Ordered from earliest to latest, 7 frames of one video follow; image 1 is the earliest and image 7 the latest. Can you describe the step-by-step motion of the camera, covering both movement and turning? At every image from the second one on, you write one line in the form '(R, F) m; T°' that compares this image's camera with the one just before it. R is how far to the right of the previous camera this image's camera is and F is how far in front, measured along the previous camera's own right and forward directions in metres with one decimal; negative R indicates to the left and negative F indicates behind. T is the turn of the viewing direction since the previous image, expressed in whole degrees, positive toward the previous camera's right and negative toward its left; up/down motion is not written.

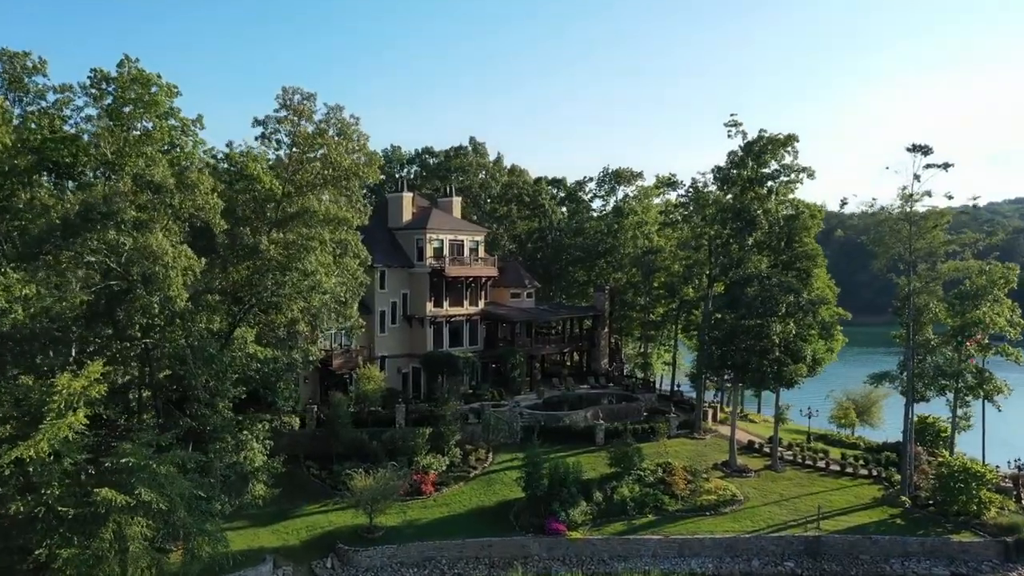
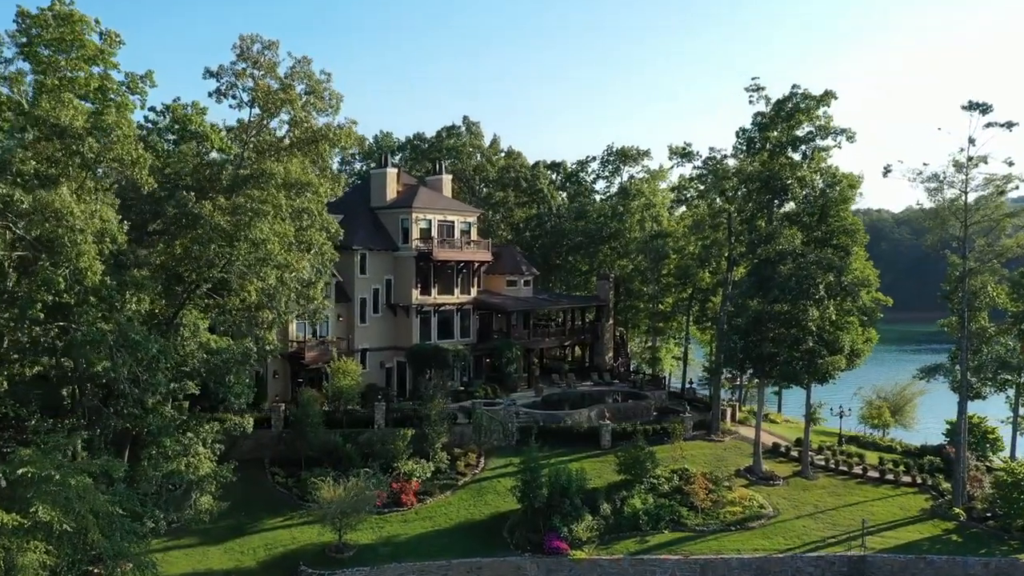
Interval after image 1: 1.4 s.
(+0.2, +4.4) m; 0°
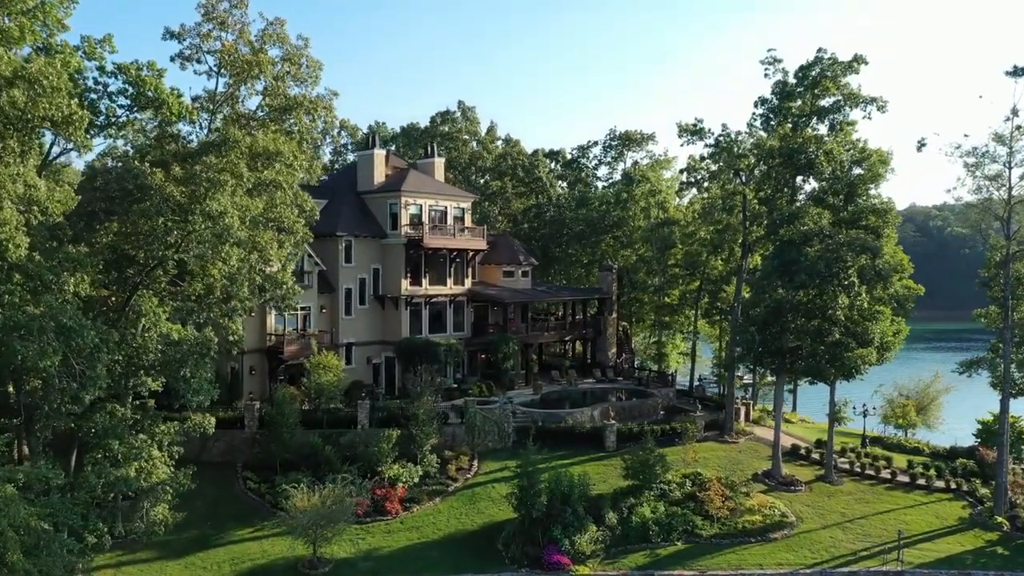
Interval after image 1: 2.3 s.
(+0.1, +2.8) m; 0°
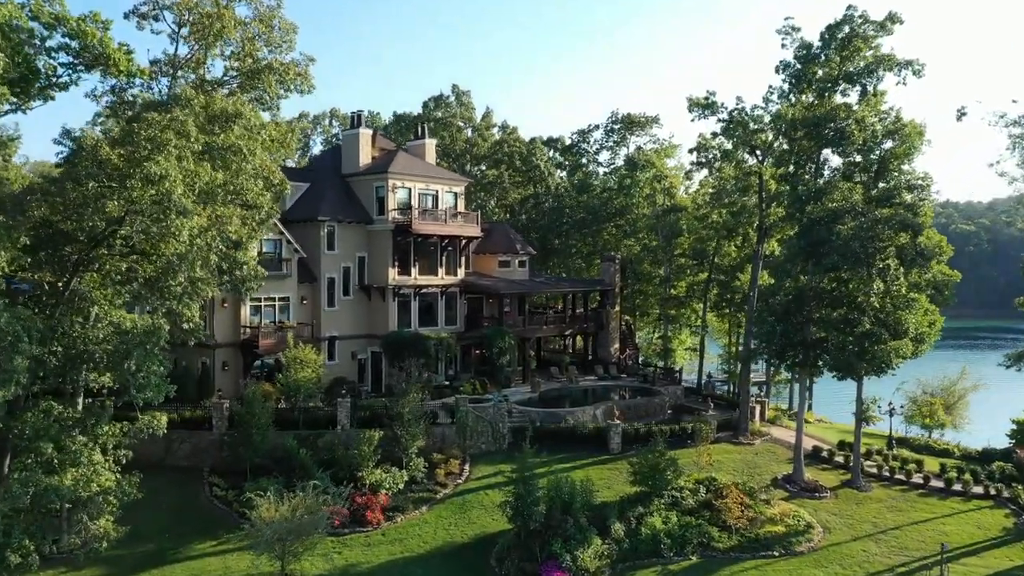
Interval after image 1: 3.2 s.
(+0.1, +2.7) m; 0°
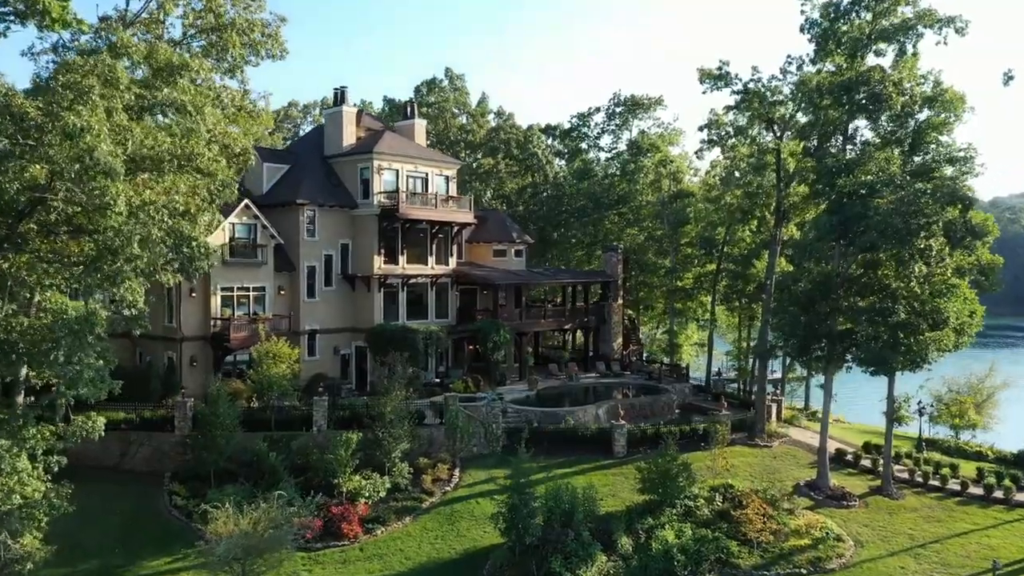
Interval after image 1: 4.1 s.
(+0.1, +2.6) m; 0°
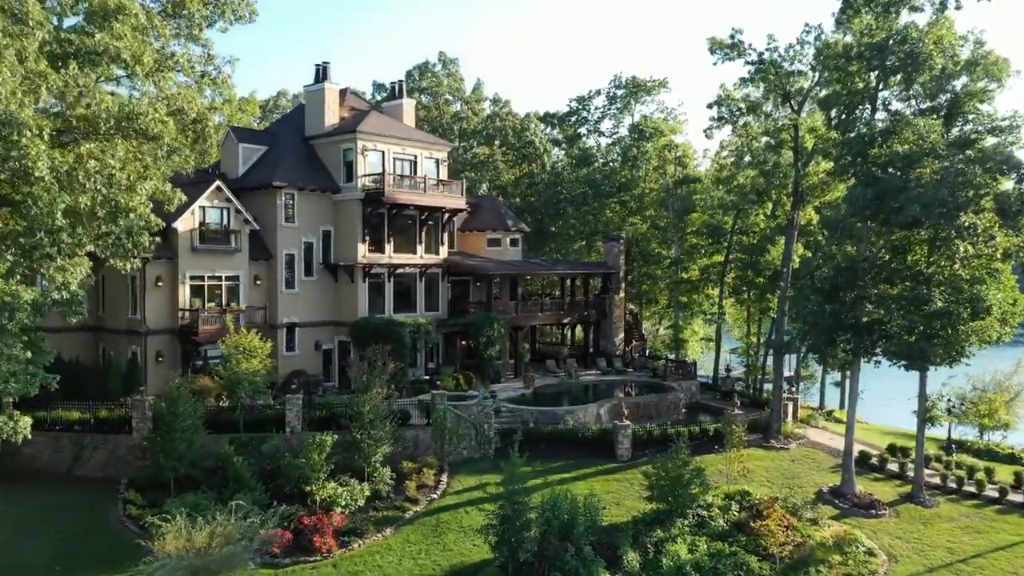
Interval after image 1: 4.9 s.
(+0.2, +2.3) m; 0°
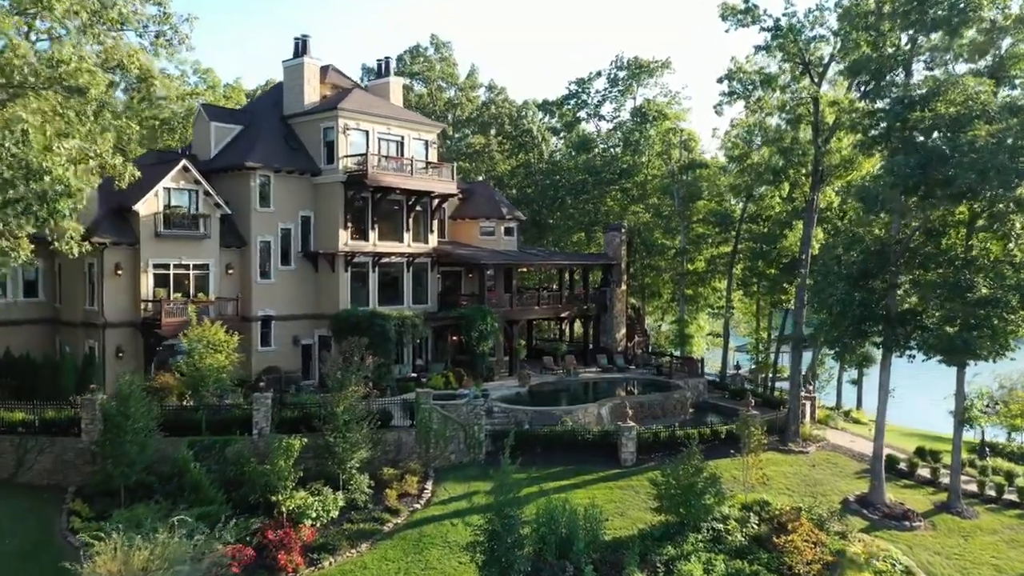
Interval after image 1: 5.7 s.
(+0.2, +2.2) m; 0°
